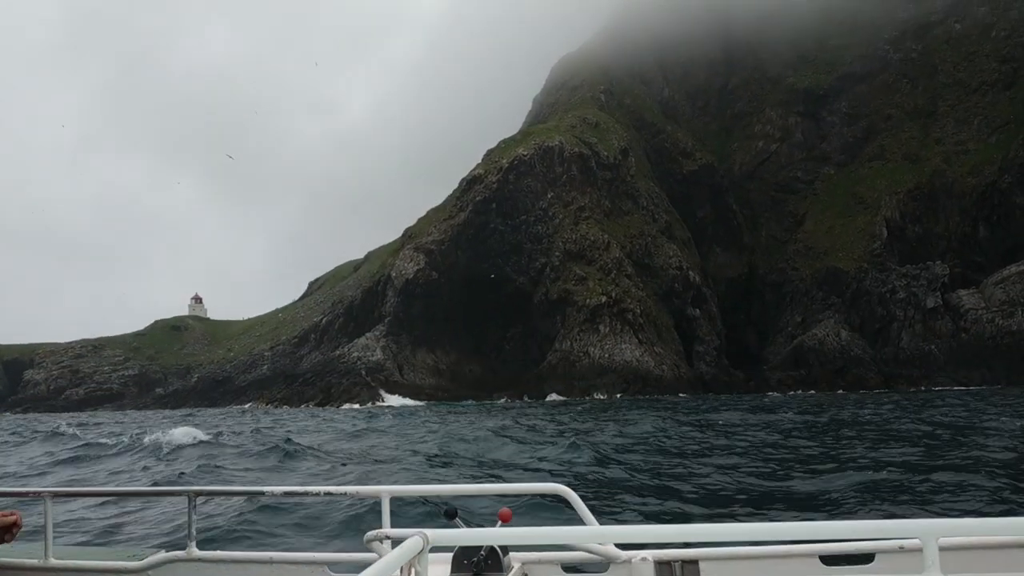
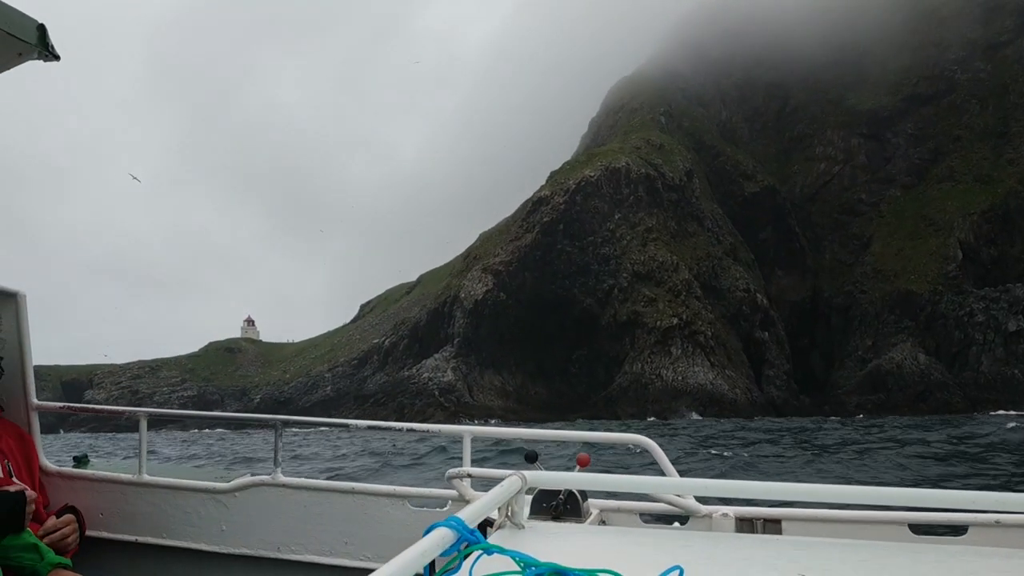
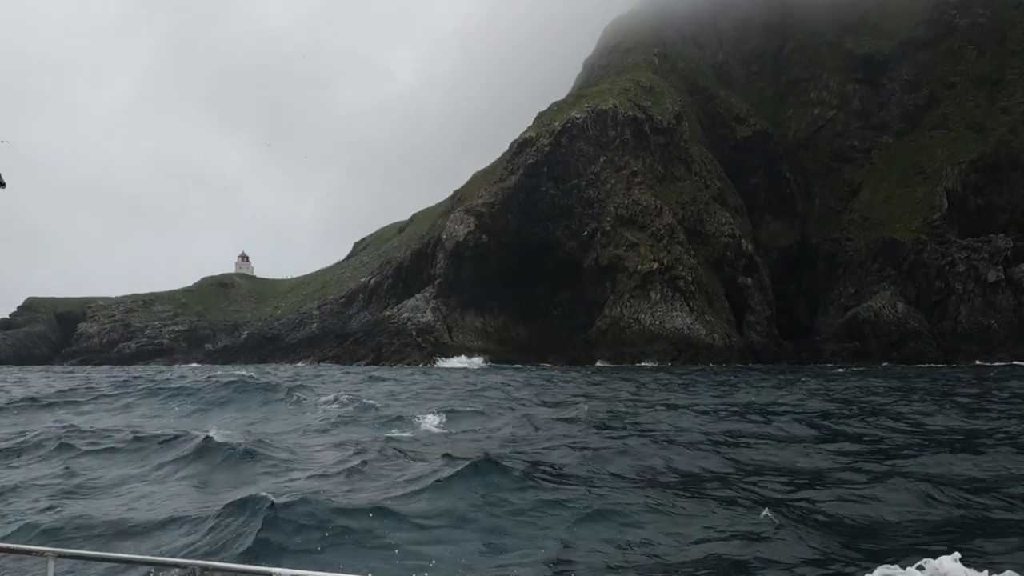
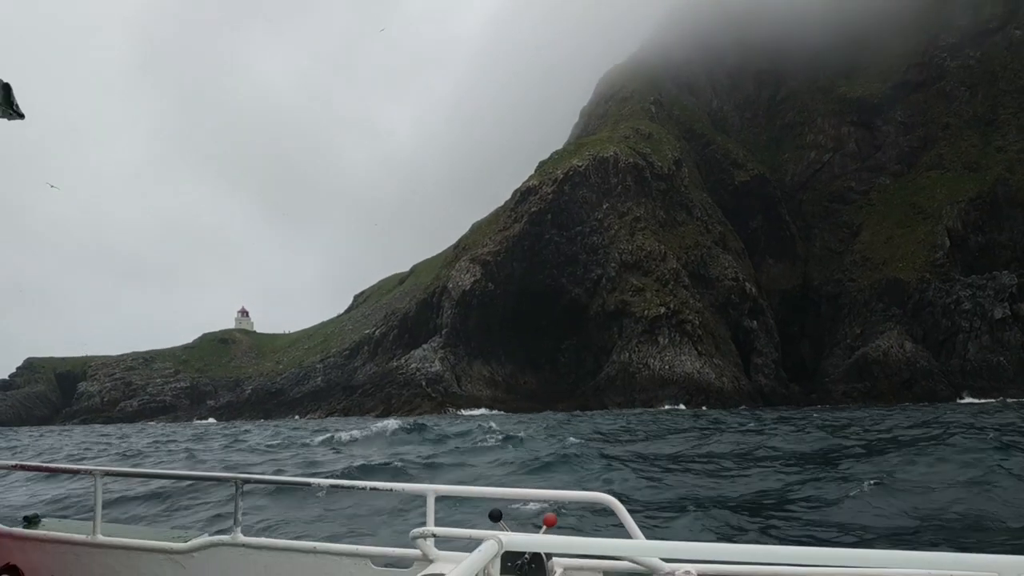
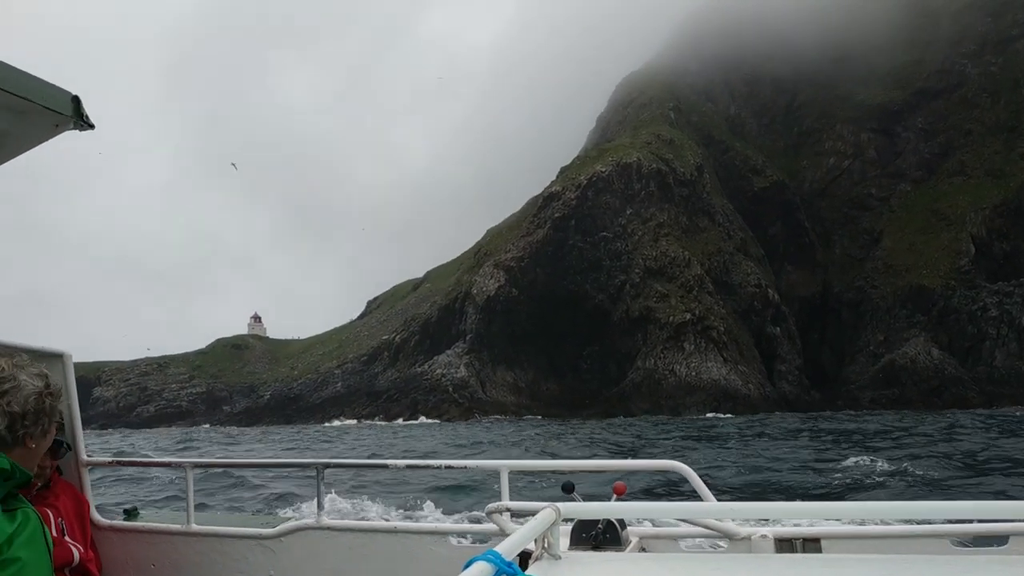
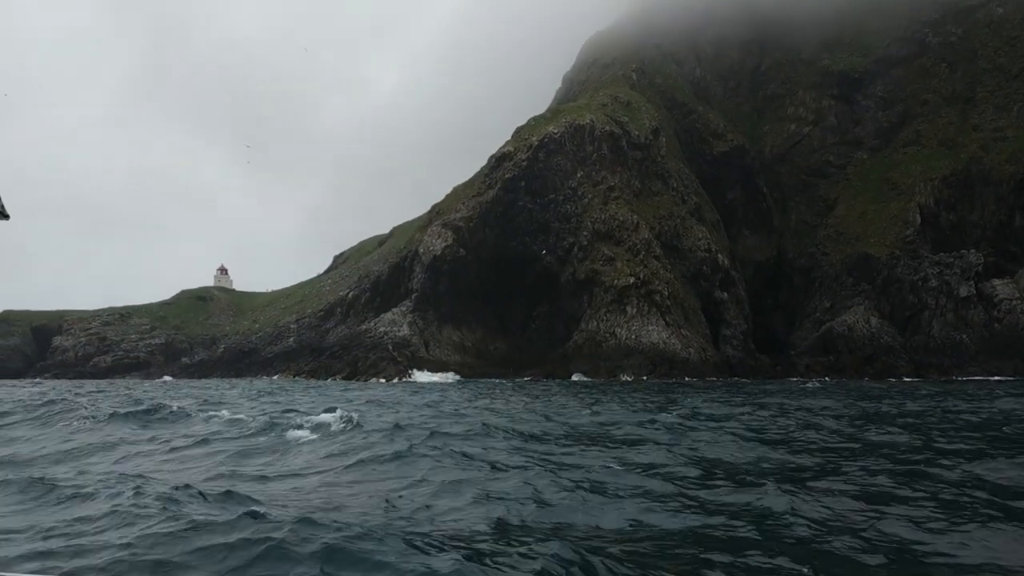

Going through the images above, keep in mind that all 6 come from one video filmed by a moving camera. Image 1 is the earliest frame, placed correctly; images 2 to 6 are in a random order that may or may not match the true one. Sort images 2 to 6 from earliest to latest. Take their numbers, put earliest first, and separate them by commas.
6, 3, 4, 2, 5
